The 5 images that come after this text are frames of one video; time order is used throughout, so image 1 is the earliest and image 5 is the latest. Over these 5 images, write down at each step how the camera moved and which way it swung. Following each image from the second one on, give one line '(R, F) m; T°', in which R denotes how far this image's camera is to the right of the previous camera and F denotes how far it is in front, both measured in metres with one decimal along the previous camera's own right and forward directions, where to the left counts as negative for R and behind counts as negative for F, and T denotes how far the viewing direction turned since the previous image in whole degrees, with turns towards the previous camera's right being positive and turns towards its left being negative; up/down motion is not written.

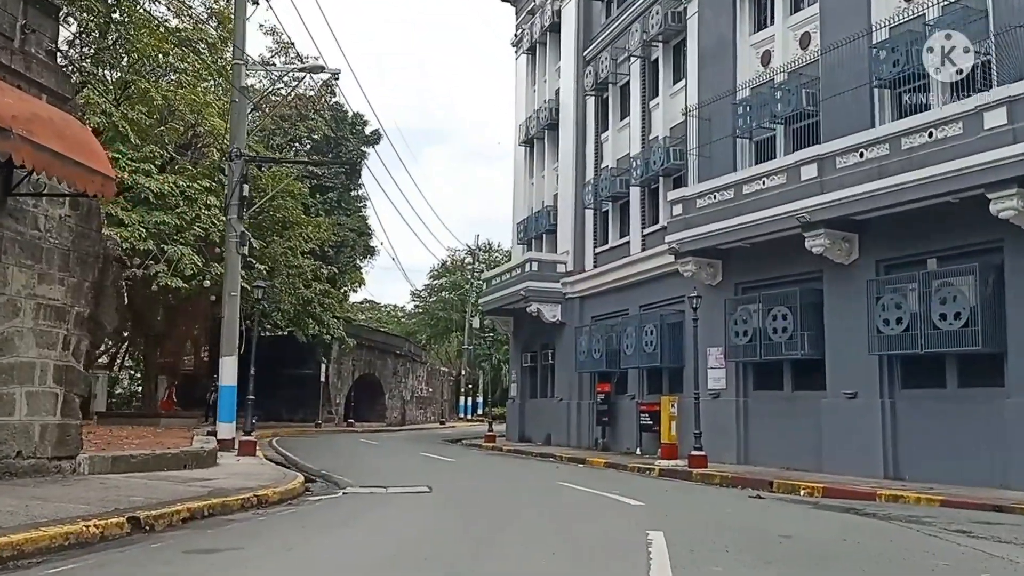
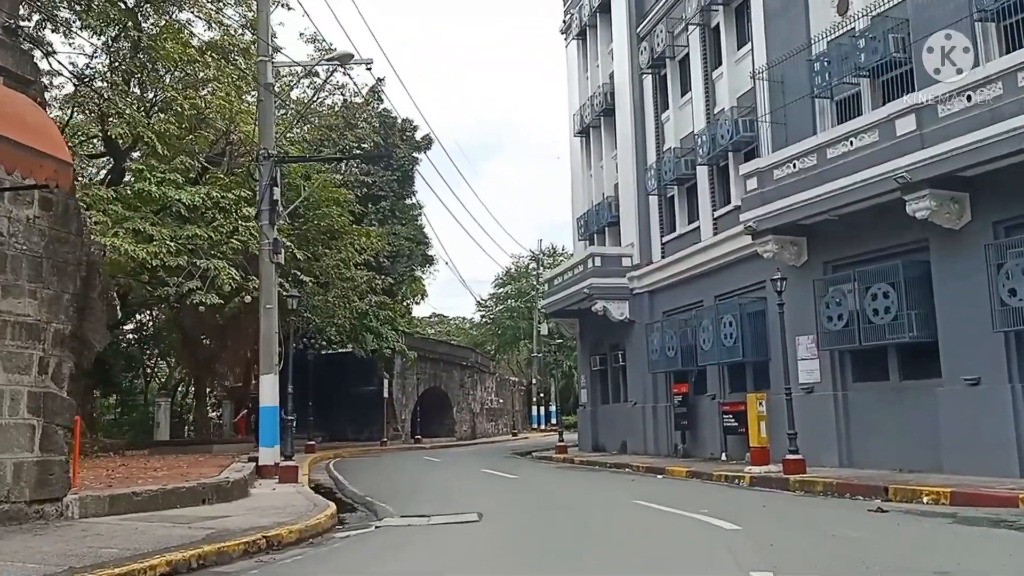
(+0.2, +1.9) m; -5°
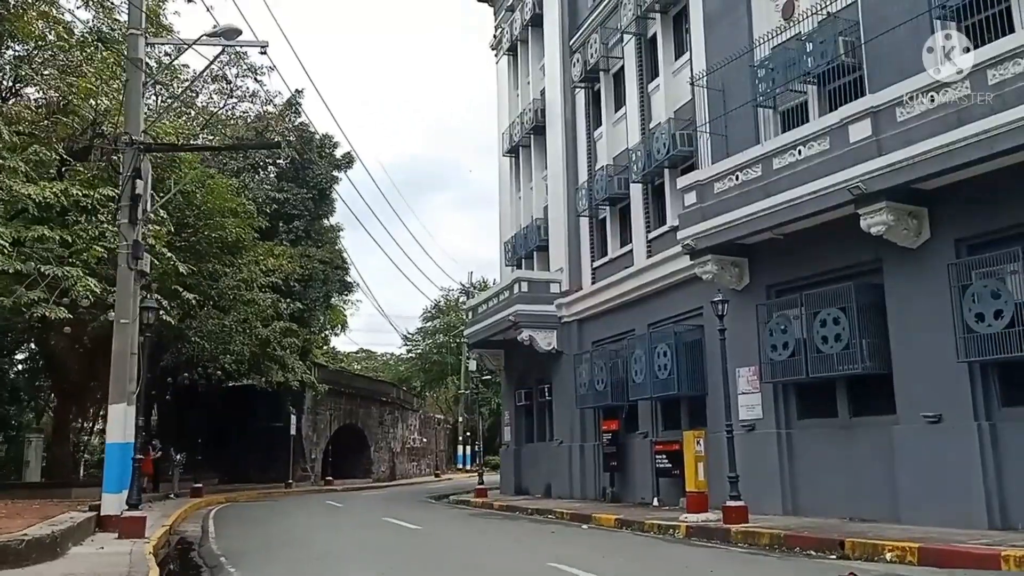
(+0.5, +2.2) m; +5°
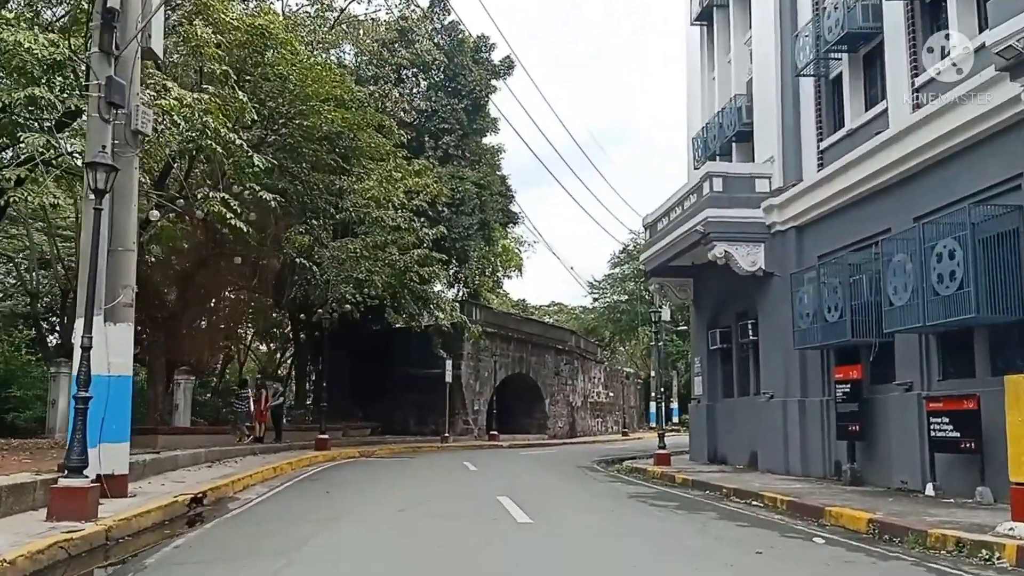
(+0.2, +6.1) m; -14°
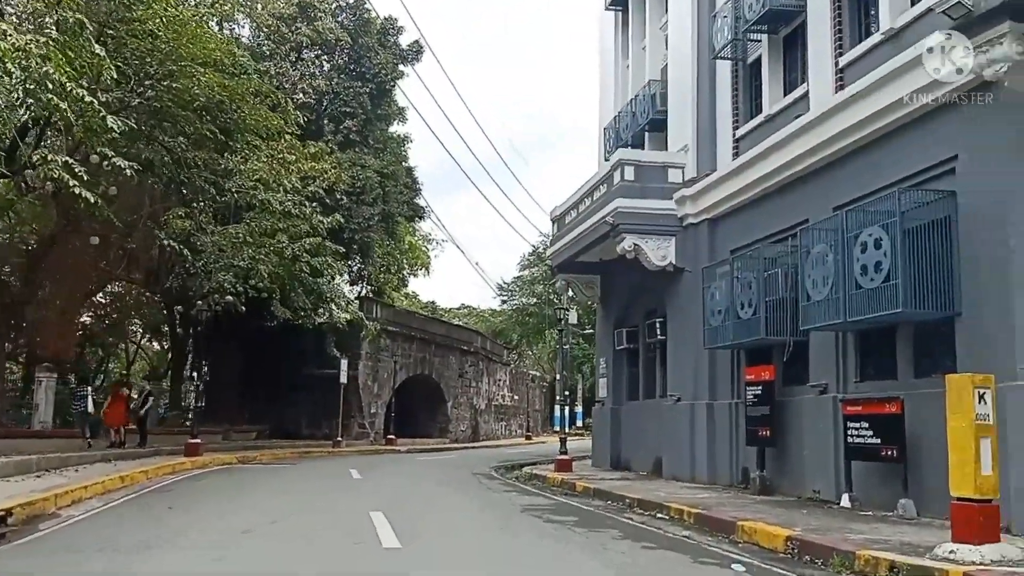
(+0.4, +1.5) m; +6°
